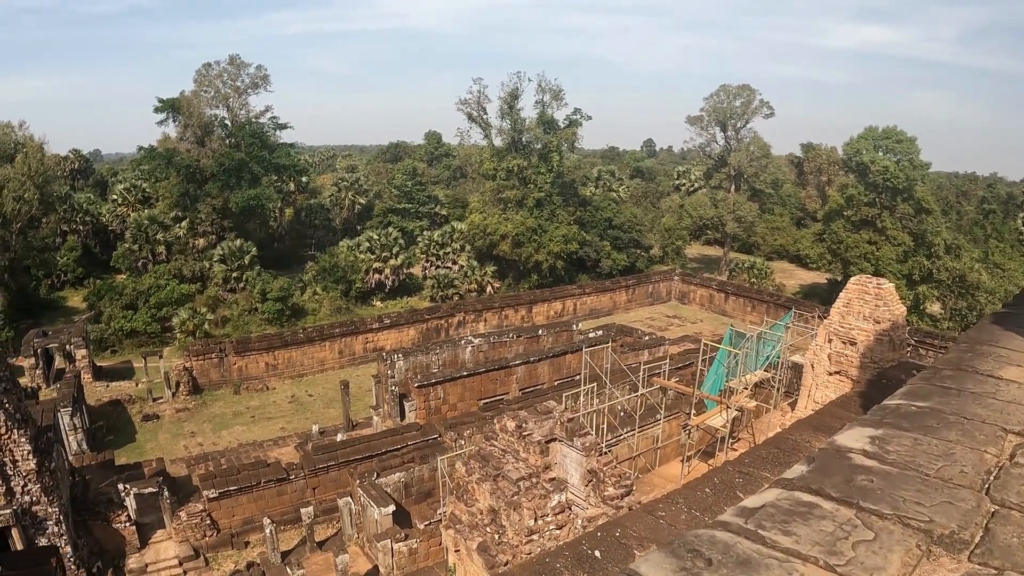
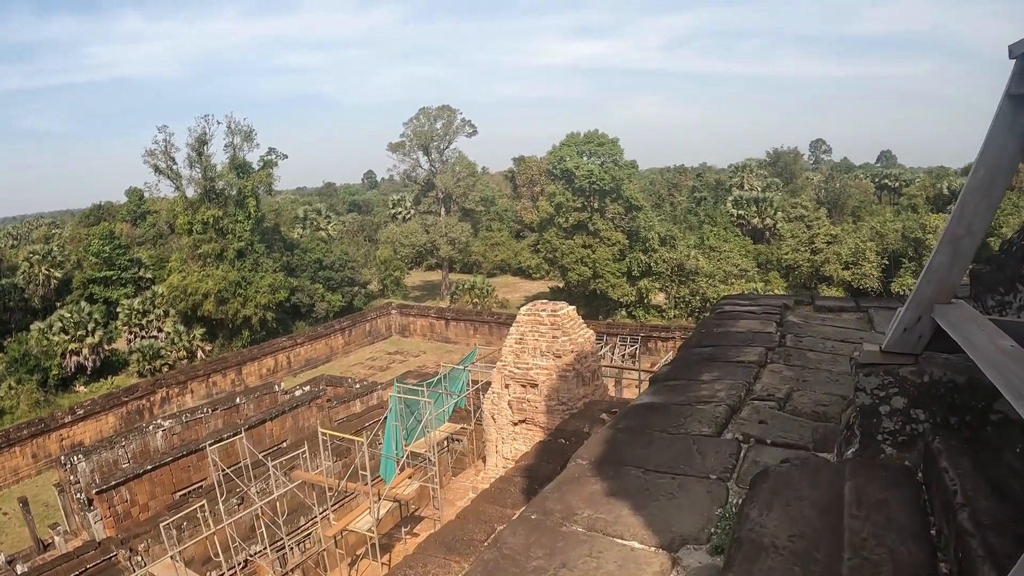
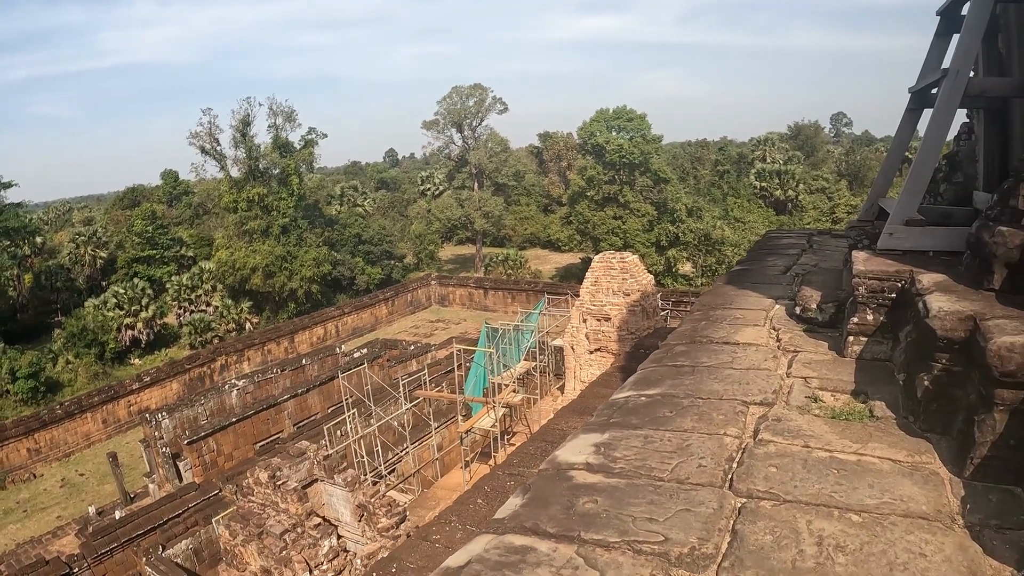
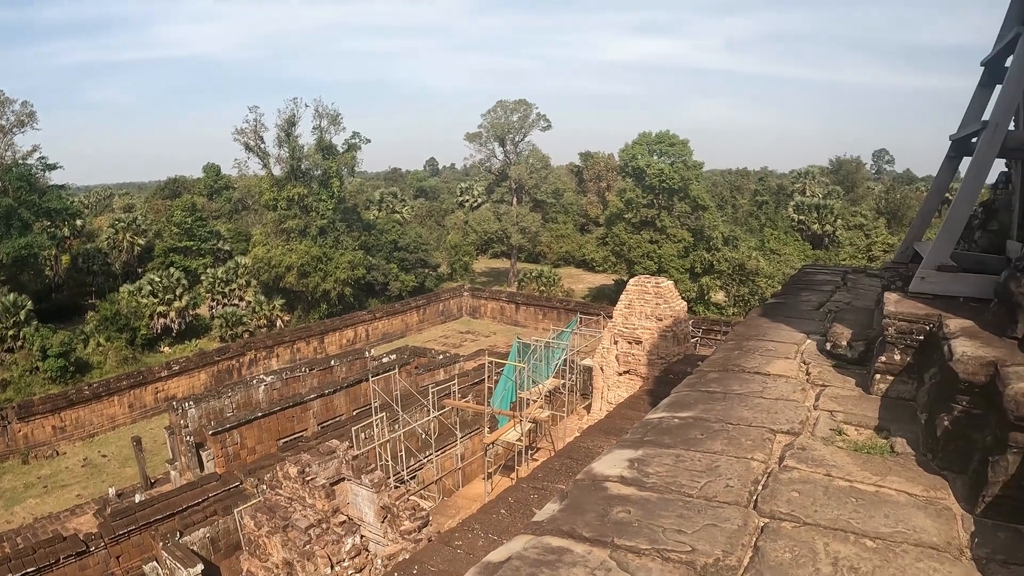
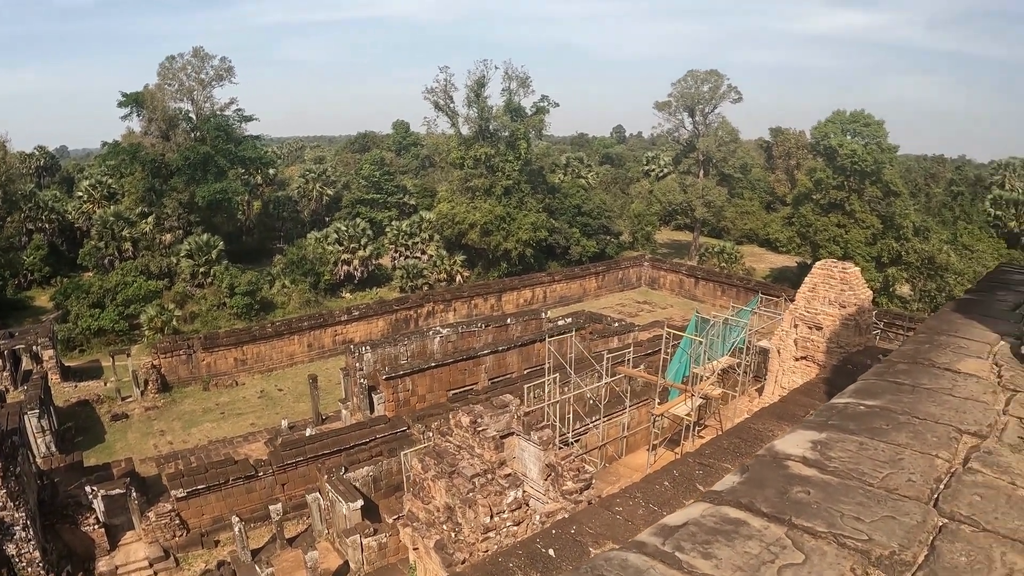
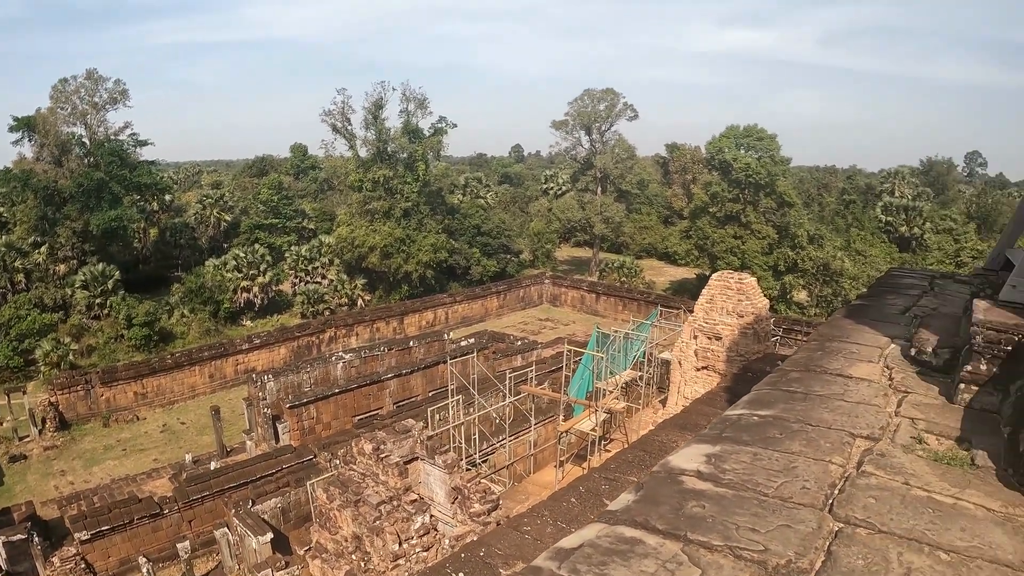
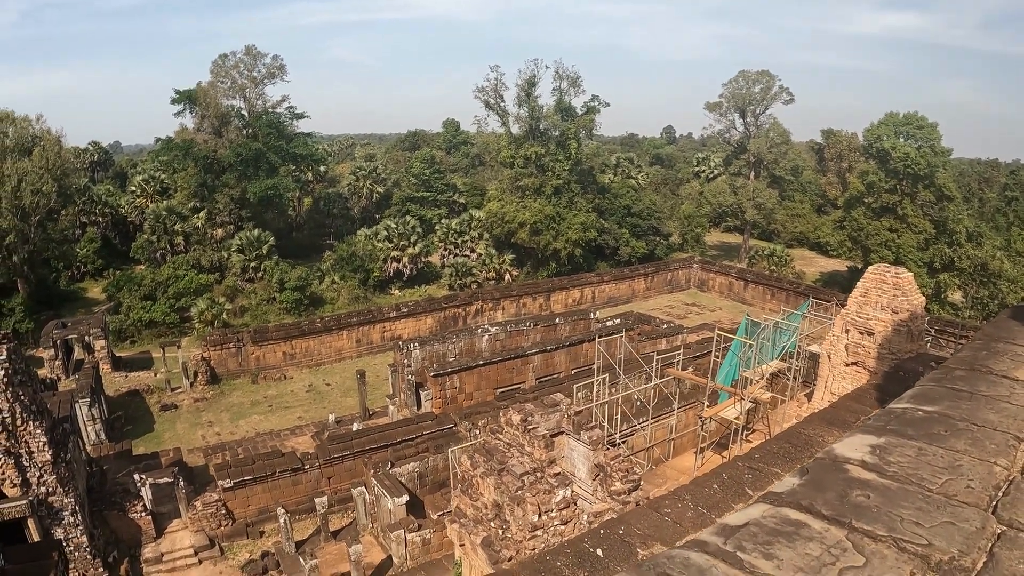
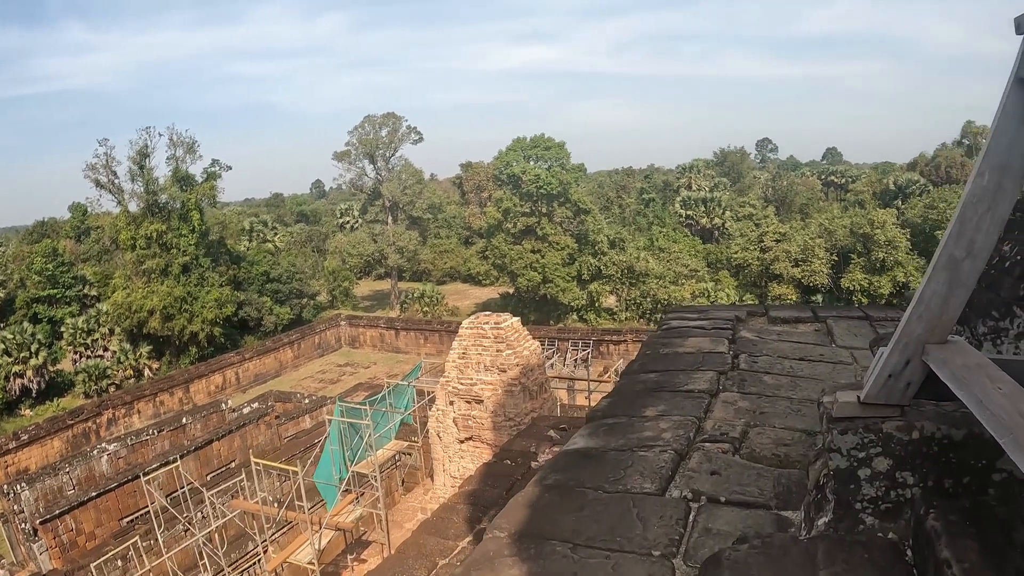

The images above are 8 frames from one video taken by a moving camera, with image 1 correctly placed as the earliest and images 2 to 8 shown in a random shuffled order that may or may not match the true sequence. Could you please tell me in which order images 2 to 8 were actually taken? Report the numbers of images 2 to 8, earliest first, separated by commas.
7, 5, 6, 4, 3, 2, 8
